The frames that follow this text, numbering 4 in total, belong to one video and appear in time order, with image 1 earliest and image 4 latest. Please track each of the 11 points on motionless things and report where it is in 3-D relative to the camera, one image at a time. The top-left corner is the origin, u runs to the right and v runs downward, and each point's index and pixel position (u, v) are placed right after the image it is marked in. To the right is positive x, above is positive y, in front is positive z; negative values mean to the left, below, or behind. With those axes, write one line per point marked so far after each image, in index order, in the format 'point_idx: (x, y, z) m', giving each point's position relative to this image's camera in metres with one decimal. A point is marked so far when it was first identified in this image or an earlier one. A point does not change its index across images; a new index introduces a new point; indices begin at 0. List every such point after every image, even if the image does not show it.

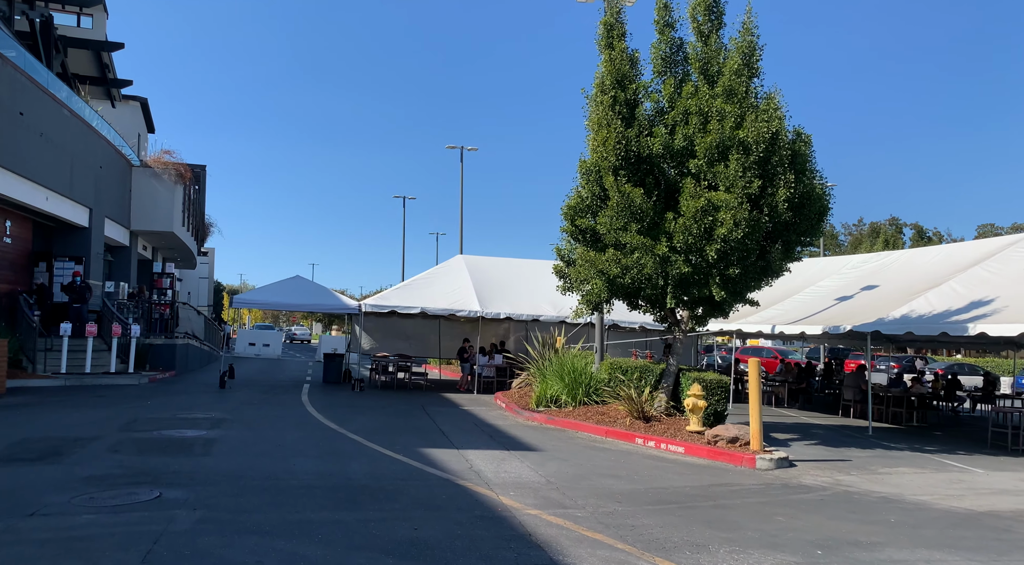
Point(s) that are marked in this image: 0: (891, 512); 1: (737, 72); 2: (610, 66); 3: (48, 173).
0: (+3.9, -2.4, +7.2) m
1: (+3.8, +3.5, +11.7) m
2: (+1.8, +3.9, +12.5) m
3: (-12.9, +3.1, +19.4) m
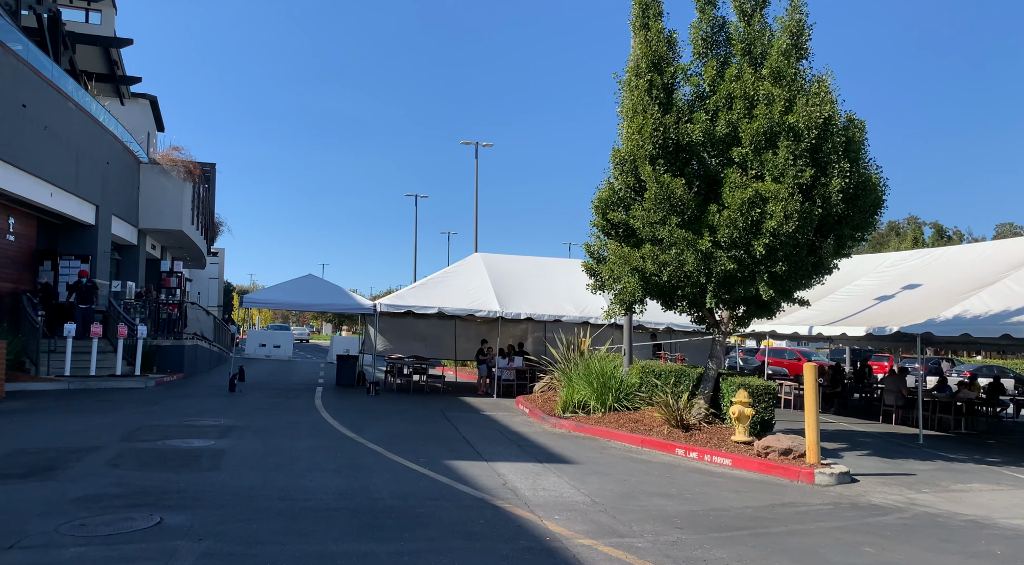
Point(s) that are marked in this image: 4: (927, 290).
0: (+4.3, -2.3, +6.4) m
1: (+4.2, +3.6, +10.8) m
2: (+2.2, +3.9, +11.7) m
3: (-12.4, +3.1, +18.8) m
4: (+9.5, -0.2, +16.0) m
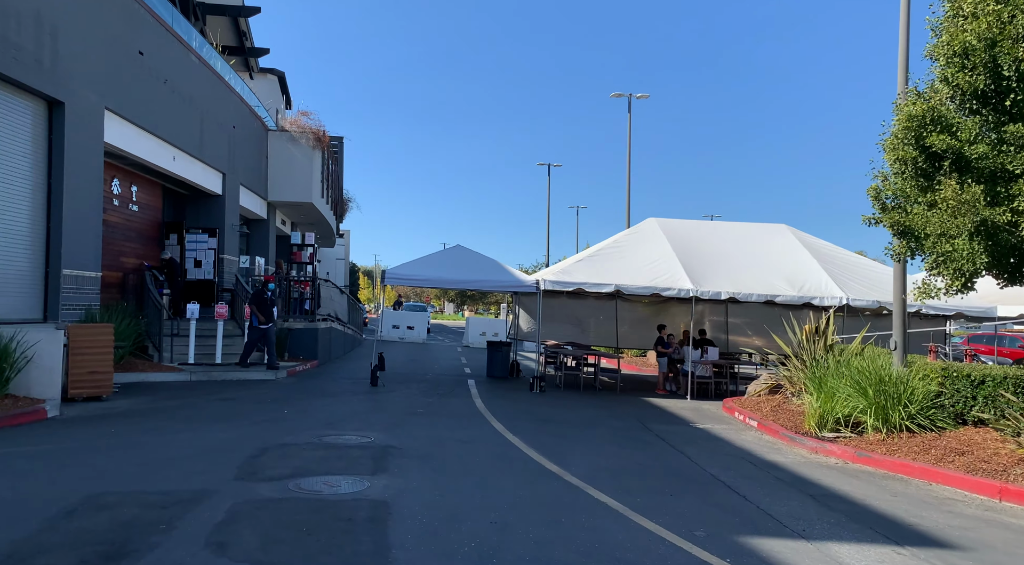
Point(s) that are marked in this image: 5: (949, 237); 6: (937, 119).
0: (+6.5, -2.1, +1.9) m
1: (+7.1, +4.0, +6.2) m
2: (+5.2, +4.4, +7.3) m
3: (-8.1, +3.7, +16.7) m
4: (+13.1, +0.4, +10.5) m
5: (+4.9, +0.5, +7.7) m
6: (+4.8, +1.9, +7.8) m
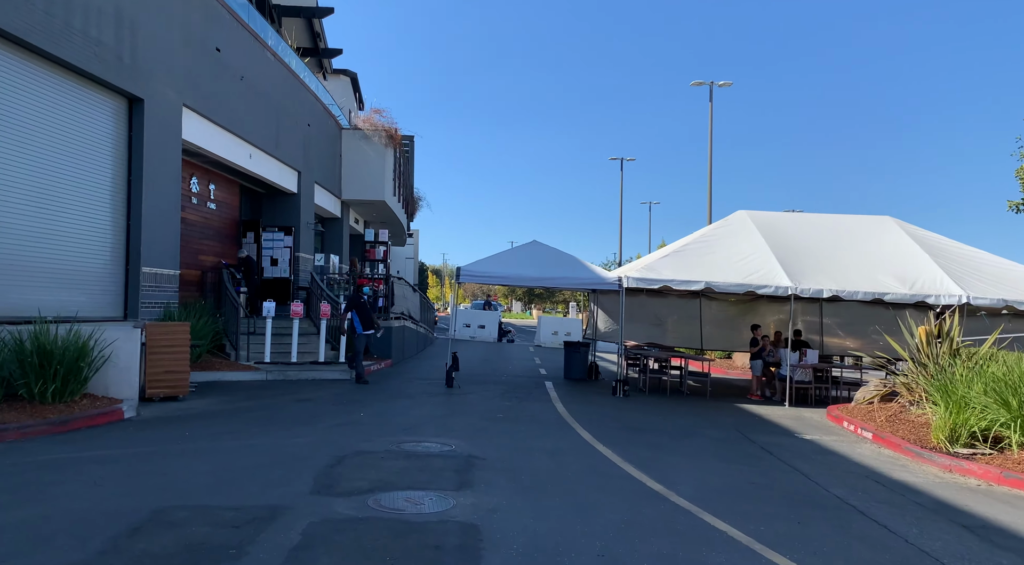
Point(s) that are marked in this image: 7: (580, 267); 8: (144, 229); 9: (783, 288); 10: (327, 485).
0: (+6.8, -2.0, +0.6) m
1: (+7.8, +4.0, +4.7) m
2: (+6.1, +4.4, +6.1) m
3: (-6.2, +3.7, +16.6) m
4: (+14.3, +0.5, +8.5) m
5: (+5.8, +0.6, +6.5) m
6: (+5.7, +1.9, +6.6) m
7: (+1.4, +0.3, +14.3) m
8: (-6.5, +0.9, +12.3) m
9: (+5.1, -0.1, +13.2) m
10: (-1.6, -1.7, +5.9) m
